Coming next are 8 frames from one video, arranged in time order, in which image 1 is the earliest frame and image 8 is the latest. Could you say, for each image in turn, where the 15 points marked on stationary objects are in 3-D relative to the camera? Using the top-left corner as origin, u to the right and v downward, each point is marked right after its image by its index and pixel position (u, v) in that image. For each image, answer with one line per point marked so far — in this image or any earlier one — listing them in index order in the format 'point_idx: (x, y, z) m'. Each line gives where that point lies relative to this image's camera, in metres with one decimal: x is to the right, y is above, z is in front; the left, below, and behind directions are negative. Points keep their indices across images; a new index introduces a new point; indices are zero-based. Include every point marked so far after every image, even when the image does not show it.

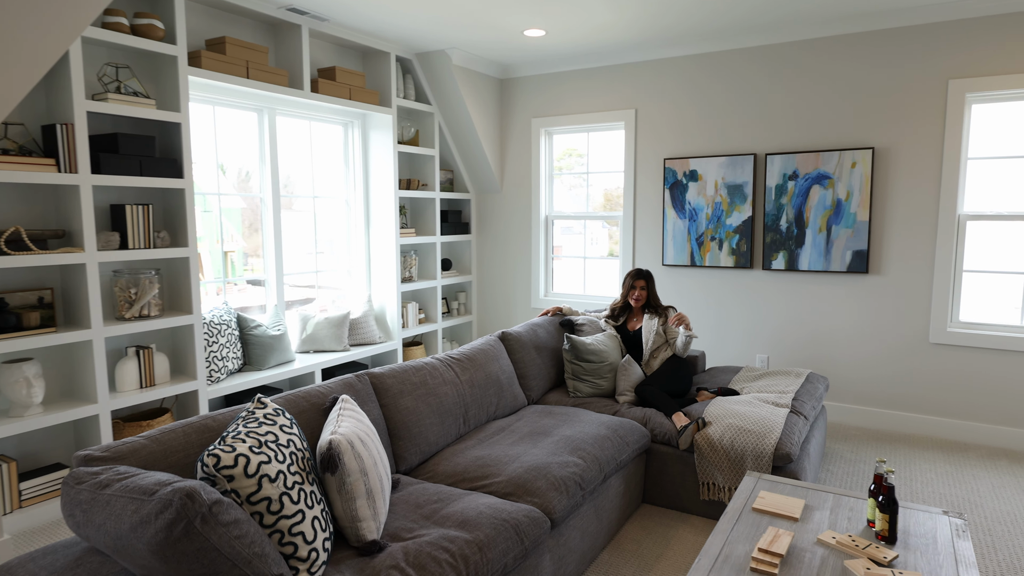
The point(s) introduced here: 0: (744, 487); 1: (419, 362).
0: (+0.8, -0.7, +2.3) m
1: (-0.4, -0.3, +2.8) m
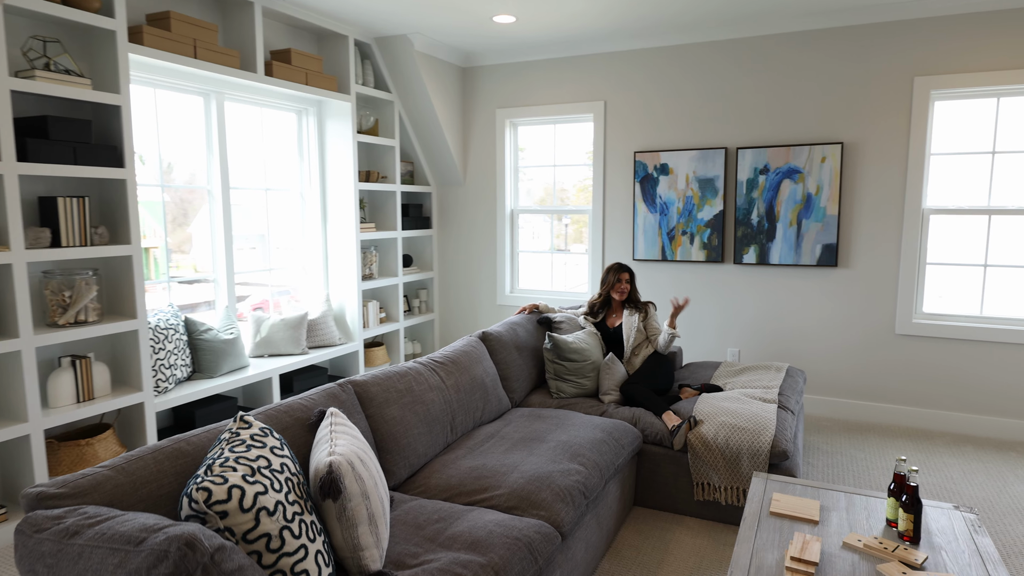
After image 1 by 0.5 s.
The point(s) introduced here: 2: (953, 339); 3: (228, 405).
0: (+0.8, -0.7, +2.2) m
1: (-0.5, -0.3, +2.6) m
2: (+2.6, -0.3, +3.7) m
3: (-1.6, -0.7, +3.6) m
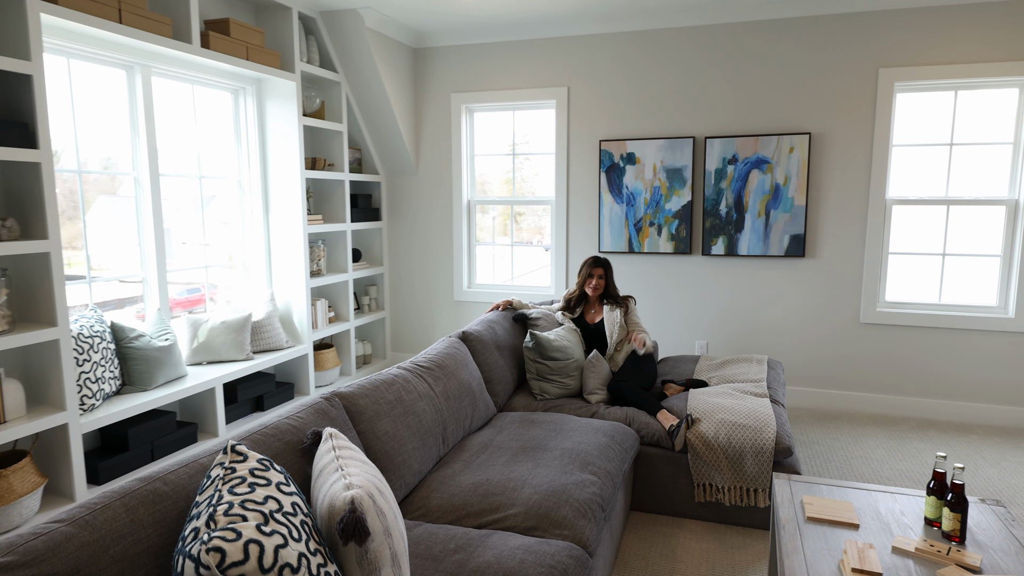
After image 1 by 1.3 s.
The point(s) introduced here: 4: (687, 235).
0: (+0.9, -0.7, +2.1) m
1: (-0.5, -0.3, +2.3) m
2: (+2.4, -0.2, +3.8) m
3: (-1.7, -0.7, +3.2) m
4: (+1.2, +0.4, +4.1) m
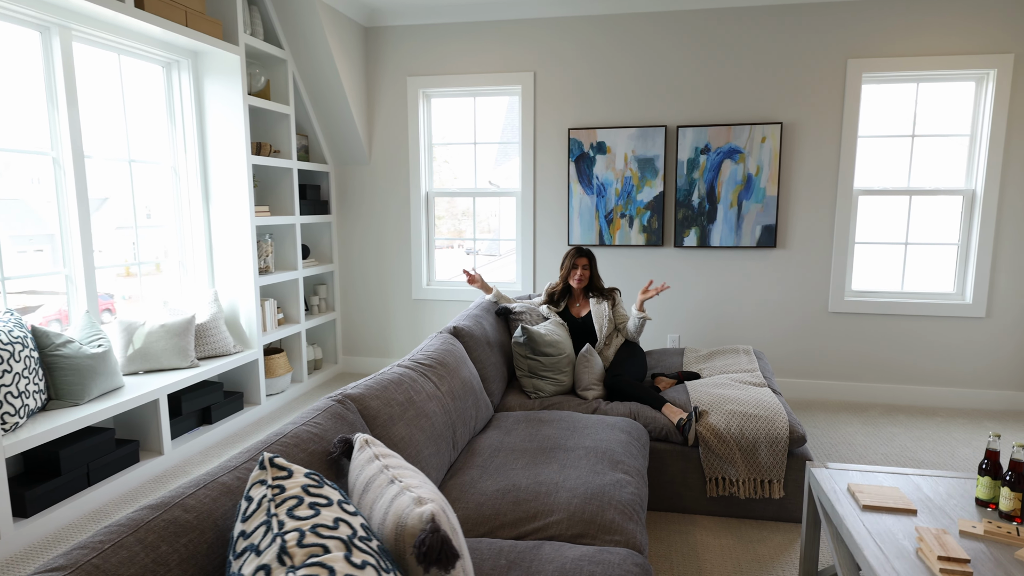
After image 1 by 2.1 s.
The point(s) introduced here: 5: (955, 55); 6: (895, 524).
0: (+1.0, -0.6, +2.0) m
1: (-0.4, -0.3, +2.1) m
2: (+2.3, -0.2, +3.9) m
3: (-1.8, -0.7, +2.7) m
4: (+1.0, +0.4, +4.1) m
5: (+2.5, +1.3, +3.6) m
6: (+1.1, -0.7, +1.7) m
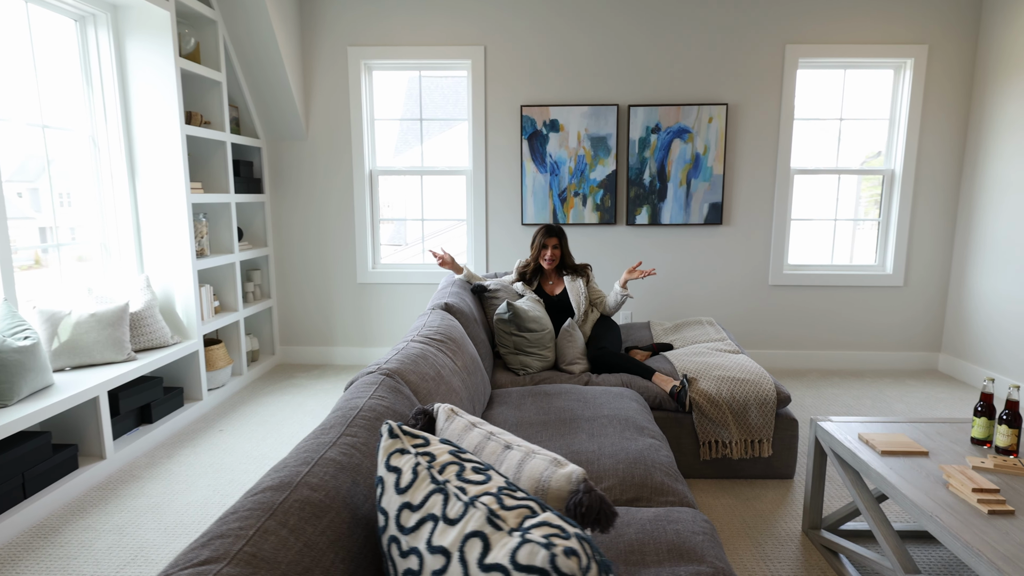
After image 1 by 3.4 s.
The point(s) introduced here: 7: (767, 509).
0: (+1.1, -0.5, +2.1) m
1: (-0.3, -0.2, +1.9) m
2: (+2.0, 0.0, +4.2) m
3: (-1.7, -0.6, +2.3) m
4: (+0.7, +0.5, +4.1) m
5: (+2.3, +1.5, +3.9) m
6: (+1.2, -0.5, +1.9) m
7: (+1.0, -0.9, +2.5) m
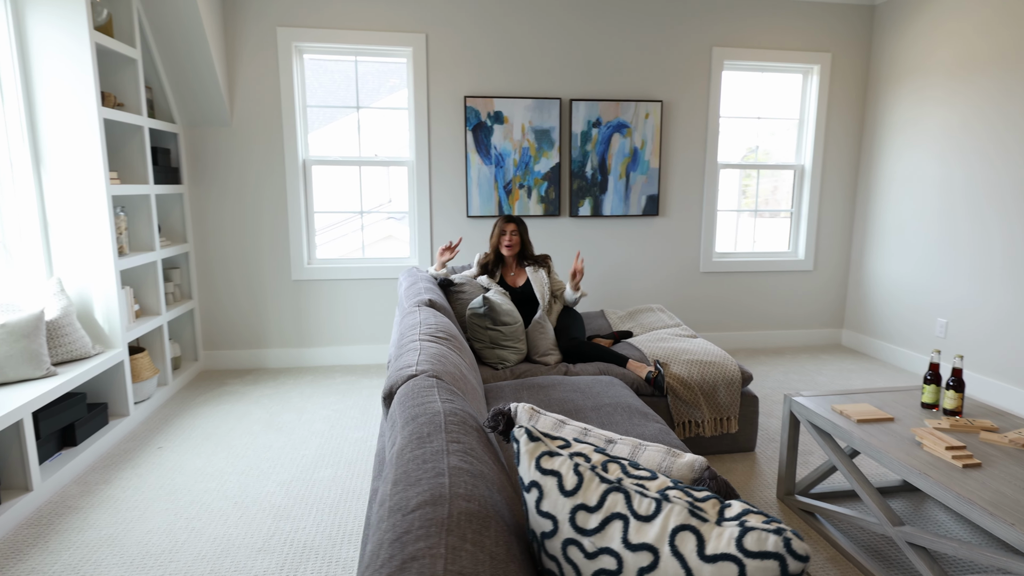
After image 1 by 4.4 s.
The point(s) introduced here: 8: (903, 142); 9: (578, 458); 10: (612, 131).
0: (+1.1, -0.4, +2.3) m
1: (-0.2, -0.2, +1.9) m
2: (+1.6, +0.1, +4.5) m
3: (-1.7, -0.6, +2.0) m
4: (+0.3, +0.6, +4.2) m
5: (+1.9, +1.6, +4.3) m
6: (+1.2, -0.5, +2.1) m
7: (+1.0, -0.8, +2.6) m
8: (+2.5, +0.9, +4.1) m
9: (+0.1, -0.3, +0.9) m
10: (+0.7, +1.0, +4.2) m
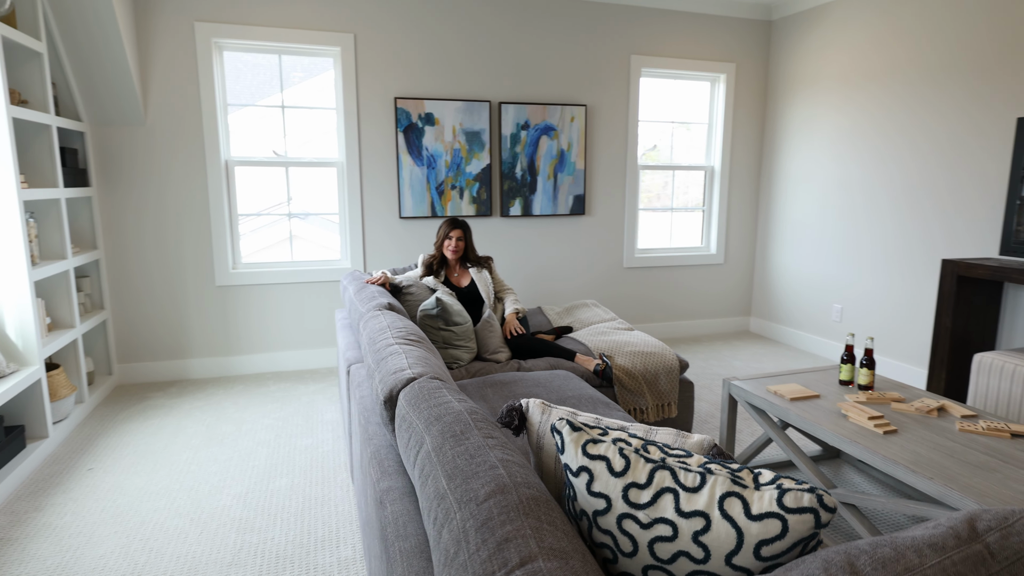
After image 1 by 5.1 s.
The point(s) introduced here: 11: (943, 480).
0: (+1.0, -0.4, +2.5) m
1: (-0.3, -0.2, +1.9) m
2: (+1.1, +0.2, +4.8) m
3: (-1.8, -0.7, +1.8) m
4: (-0.2, +0.6, +4.3) m
5: (+1.4, +1.7, +4.6) m
6: (+1.1, -0.4, +2.3) m
7: (+0.8, -0.8, +2.8) m
8: (+2.1, +1.0, +4.5) m
9: (+0.2, -0.3, +1.0) m
10: (+0.2, +1.1, +4.3) m
11: (+1.2, -0.5, +1.8) m
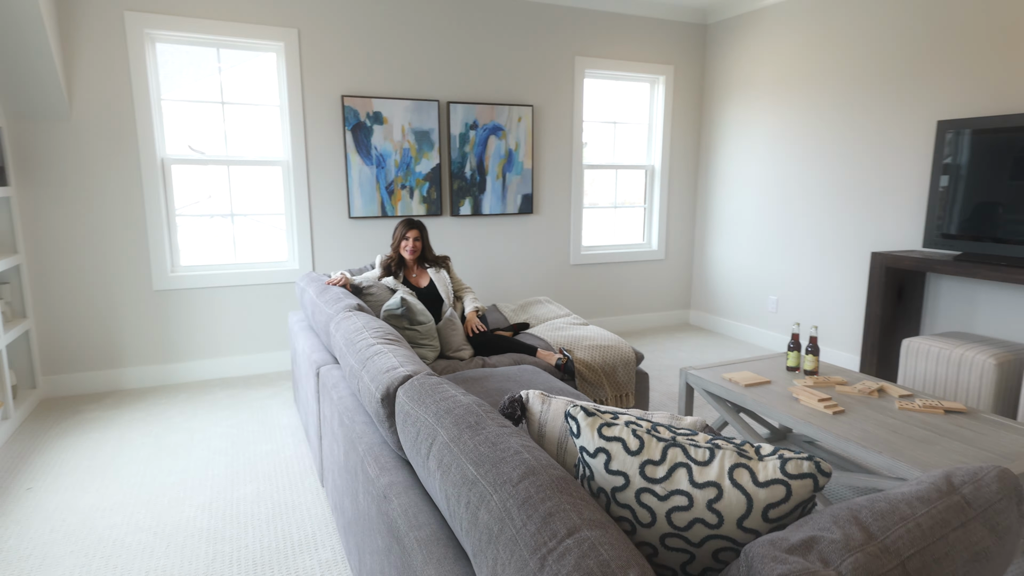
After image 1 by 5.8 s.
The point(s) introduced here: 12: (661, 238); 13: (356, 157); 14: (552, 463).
0: (+0.8, -0.4, +2.7) m
1: (-0.4, -0.2, +1.9) m
2: (+0.7, +0.2, +4.9) m
3: (-1.8, -0.7, +1.7) m
4: (-0.5, +0.6, +4.3) m
5: (+1.0, +1.7, +4.8) m
6: (+1.0, -0.4, +2.5) m
7: (+0.6, -0.8, +3.0) m
8: (+1.7, +1.1, +4.8) m
9: (+0.2, -0.2, +1.1) m
10: (-0.2, +1.1, +4.4) m
11: (+1.2, -0.5, +1.9) m
12: (+1.2, +0.4, +5.1) m
13: (-1.0, +0.8, +4.1) m
14: (+0.1, -0.3, +1.0) m
